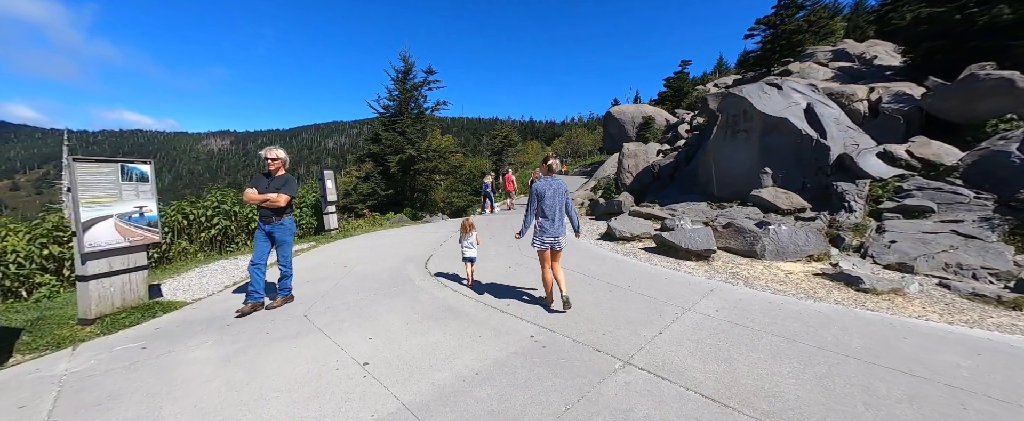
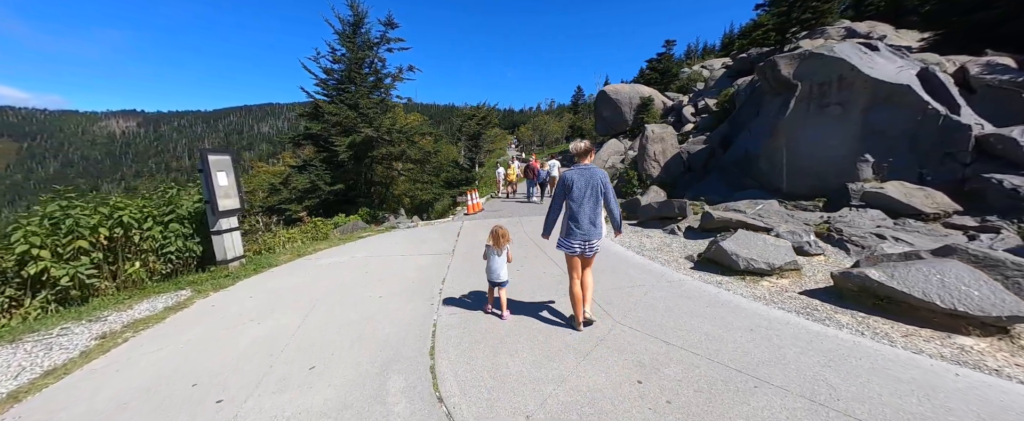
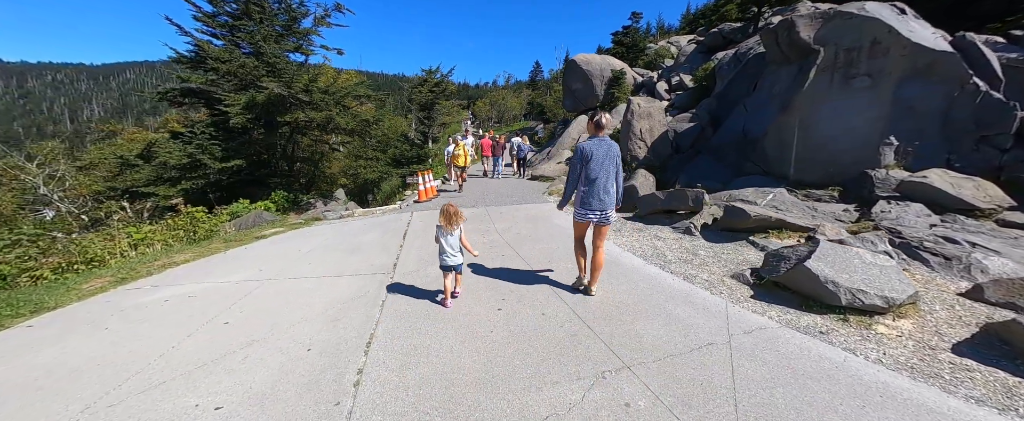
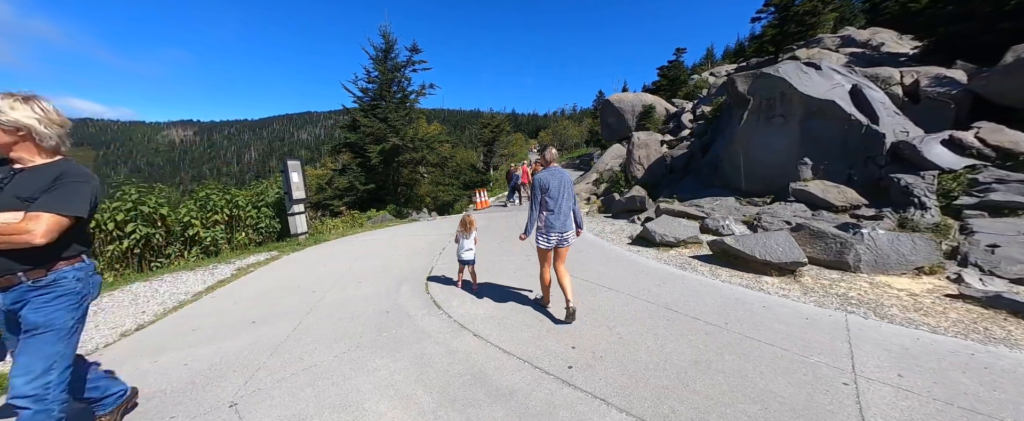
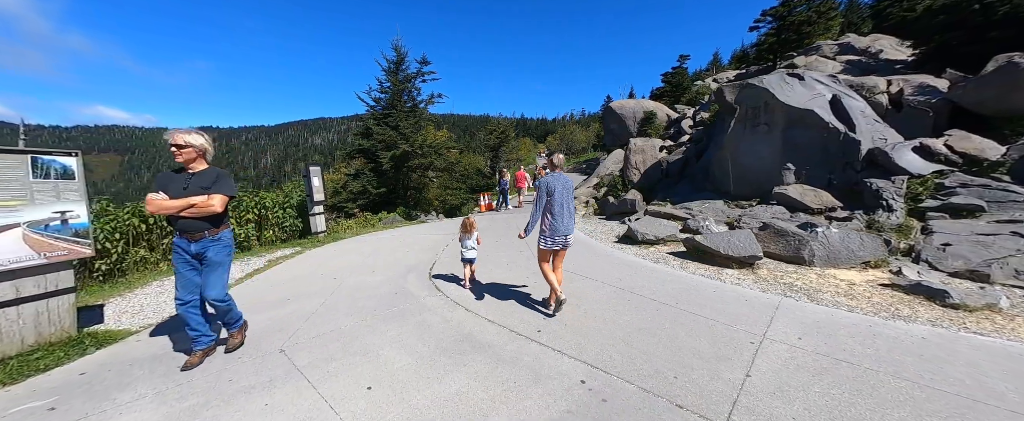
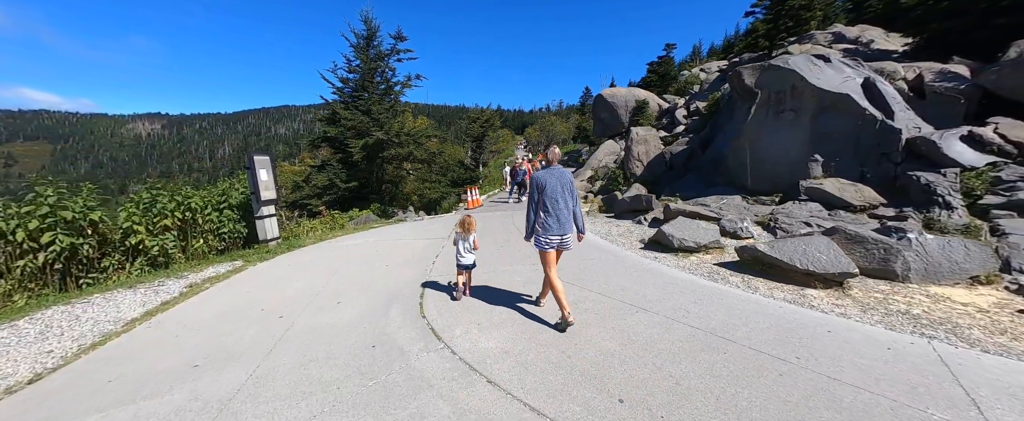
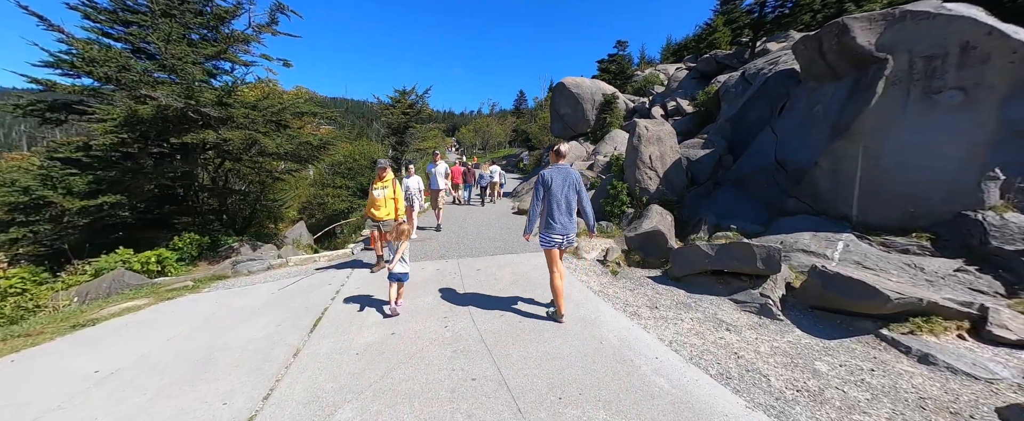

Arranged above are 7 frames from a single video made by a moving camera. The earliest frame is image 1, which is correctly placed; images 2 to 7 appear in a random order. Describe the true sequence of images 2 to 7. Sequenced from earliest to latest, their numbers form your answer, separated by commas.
5, 4, 6, 2, 3, 7
